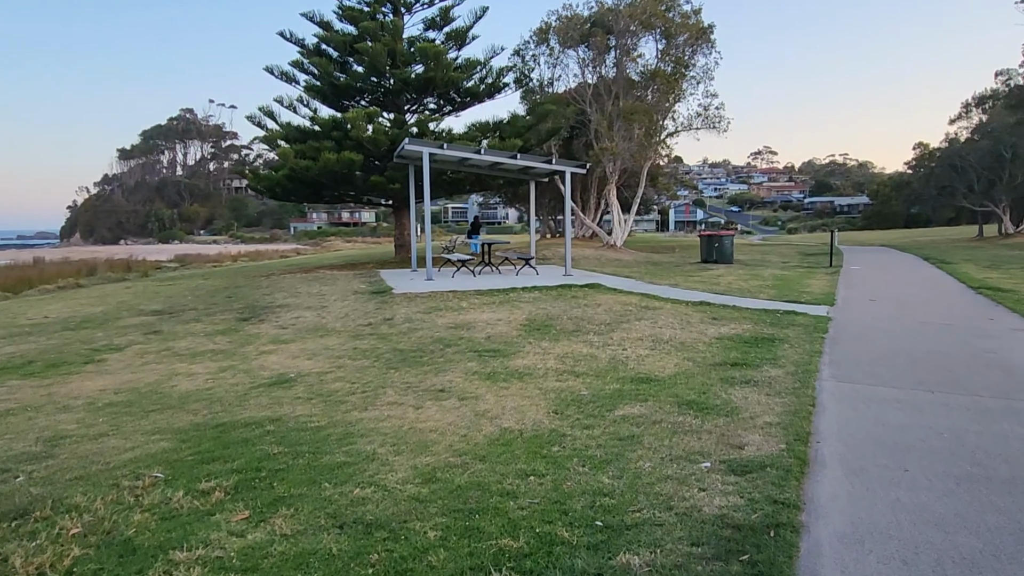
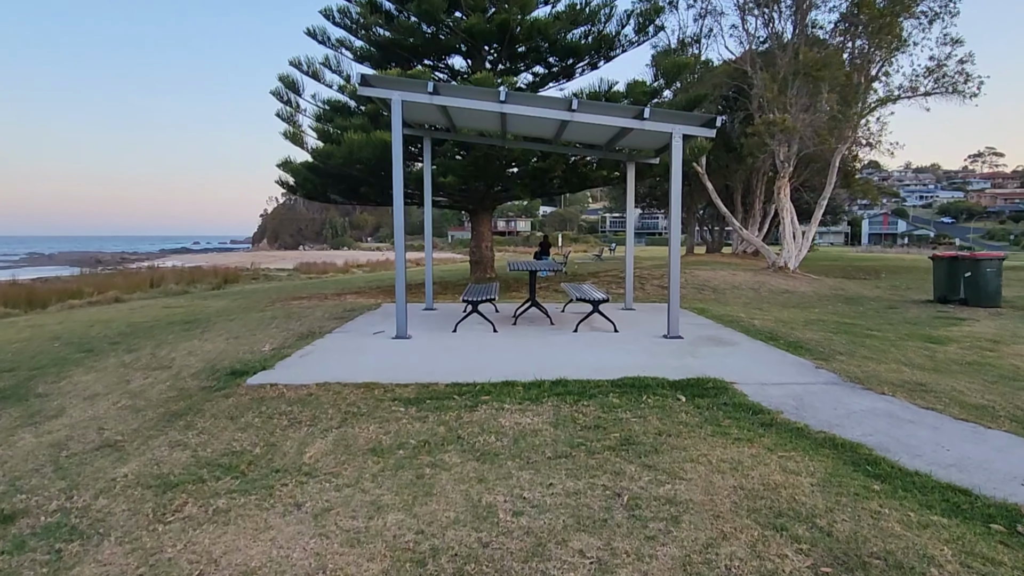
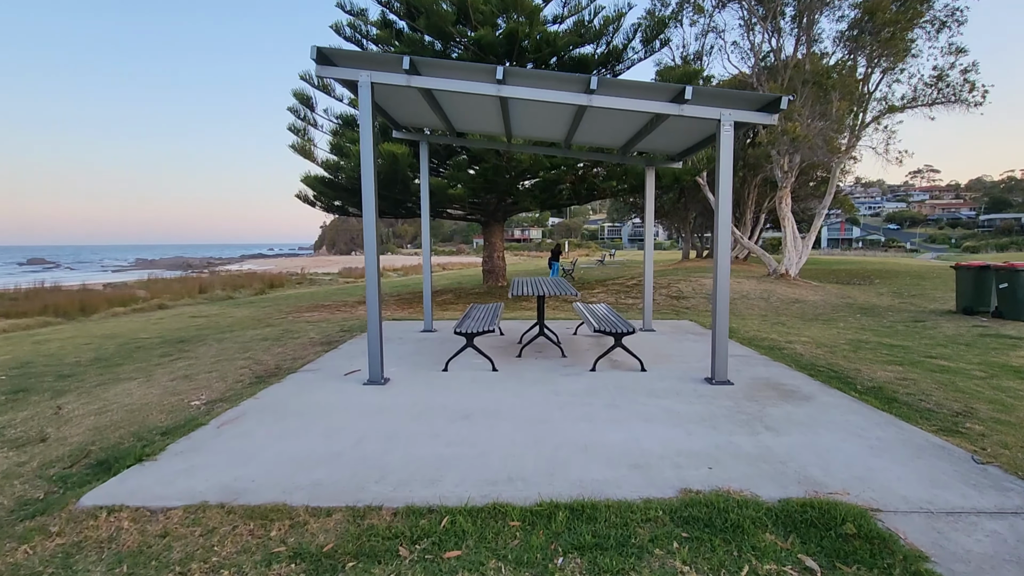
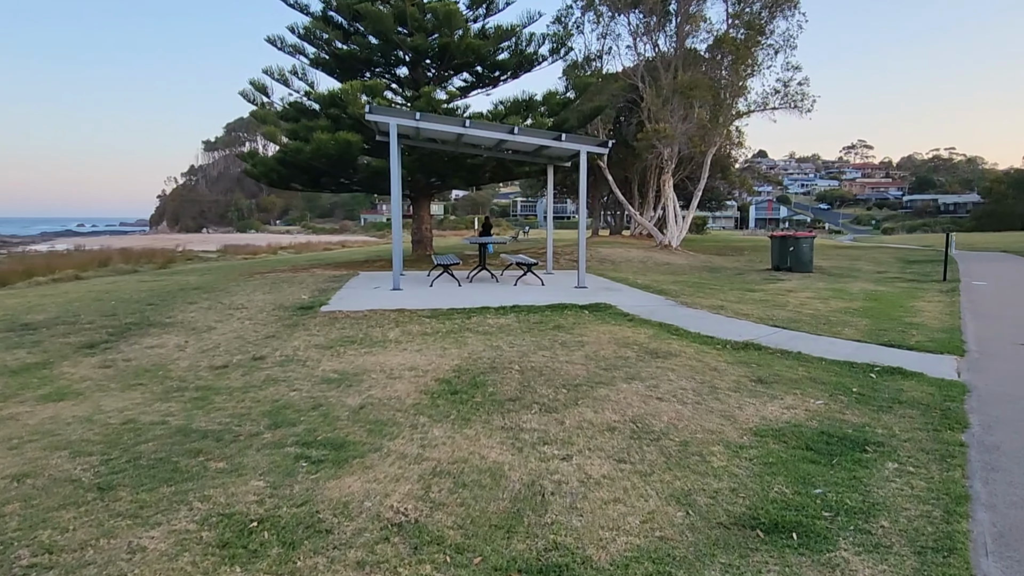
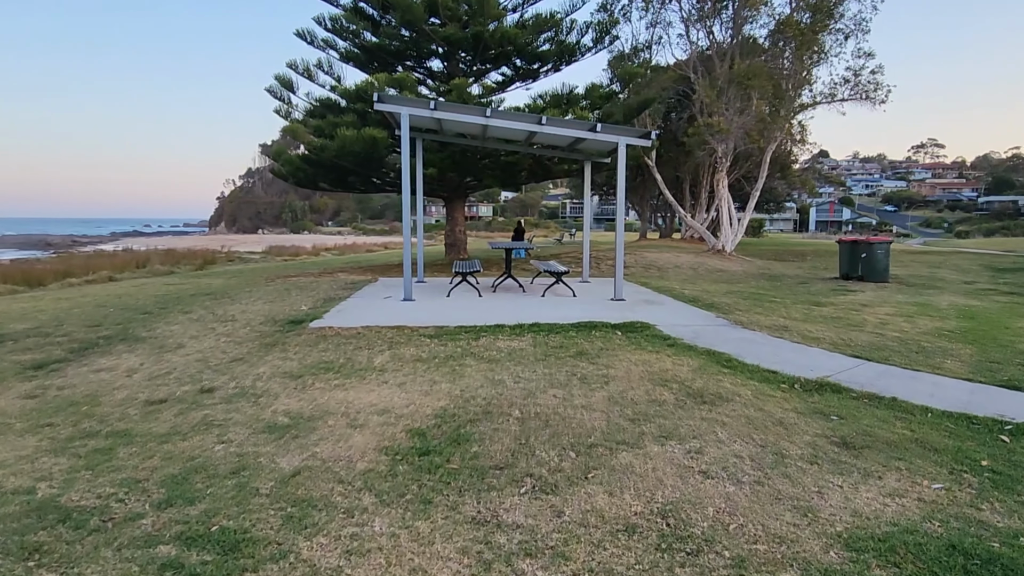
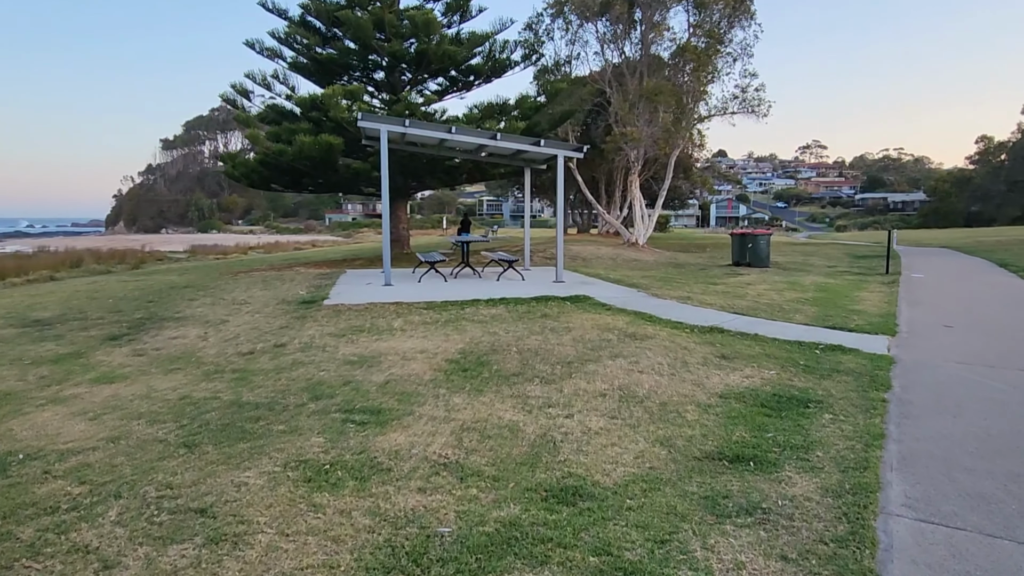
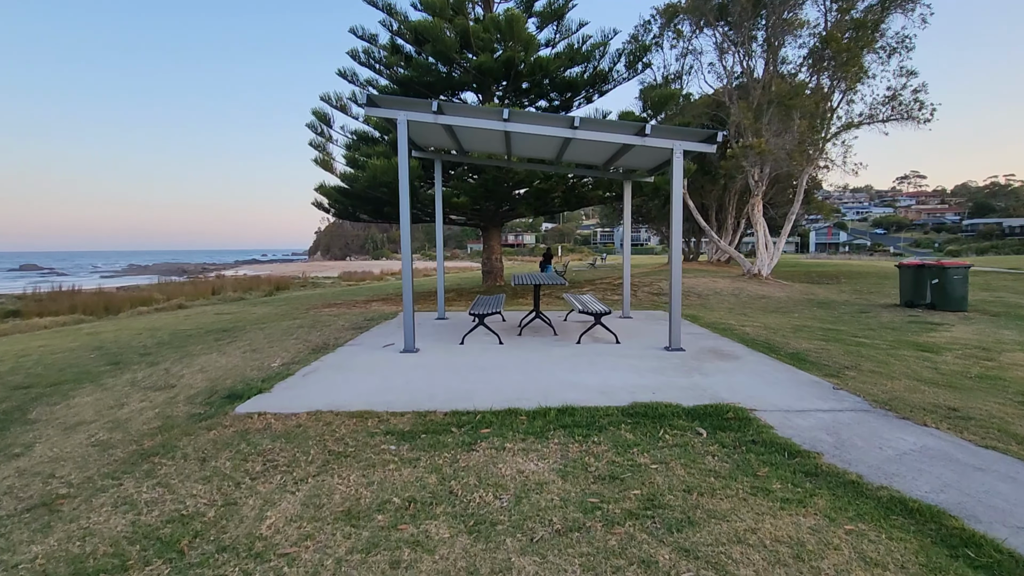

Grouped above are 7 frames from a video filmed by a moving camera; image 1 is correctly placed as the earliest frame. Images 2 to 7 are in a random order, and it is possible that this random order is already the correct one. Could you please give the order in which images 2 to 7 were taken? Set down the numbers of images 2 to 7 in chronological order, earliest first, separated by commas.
6, 4, 5, 2, 7, 3
